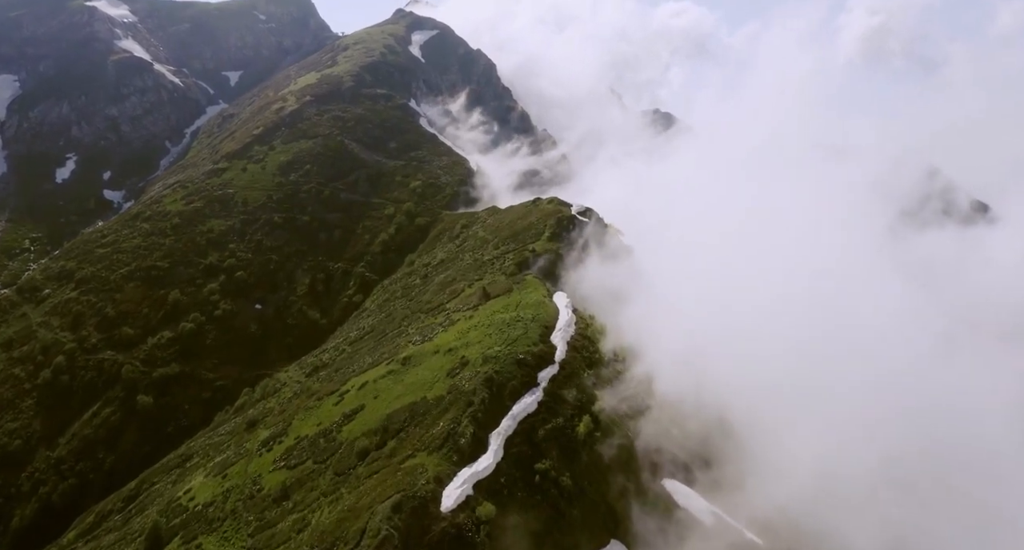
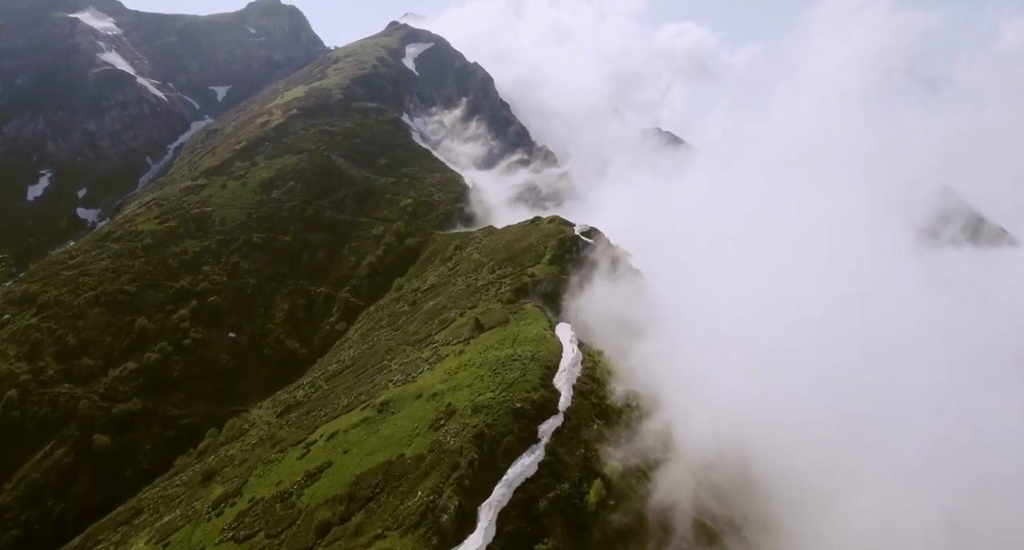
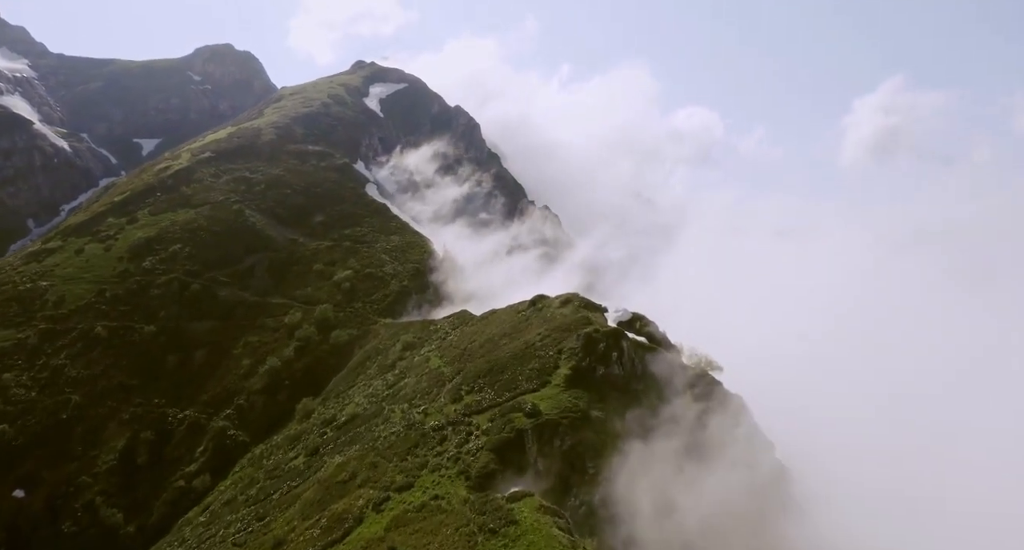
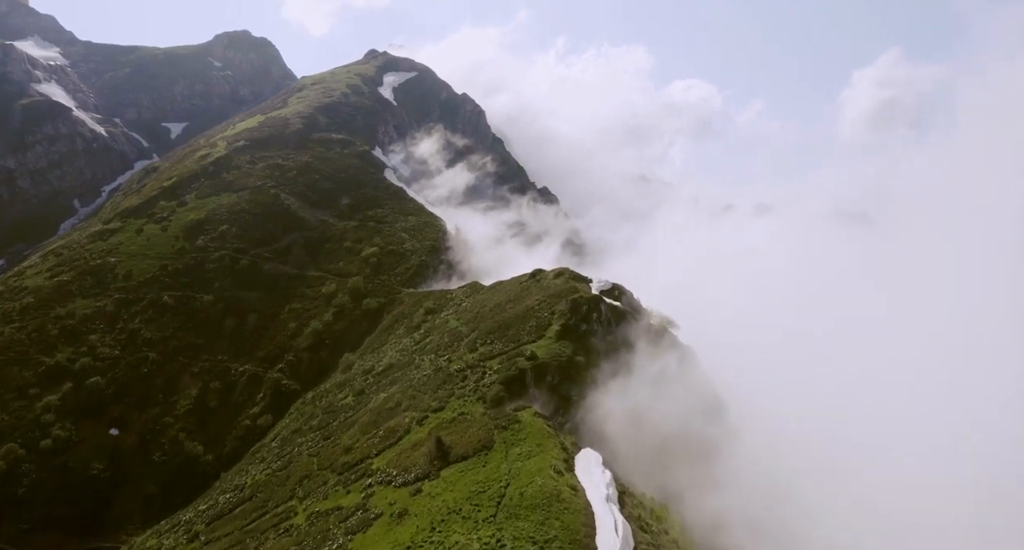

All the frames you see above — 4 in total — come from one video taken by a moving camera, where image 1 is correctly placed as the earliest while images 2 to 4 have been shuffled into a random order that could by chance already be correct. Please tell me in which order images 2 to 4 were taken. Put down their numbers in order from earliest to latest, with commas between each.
2, 4, 3
